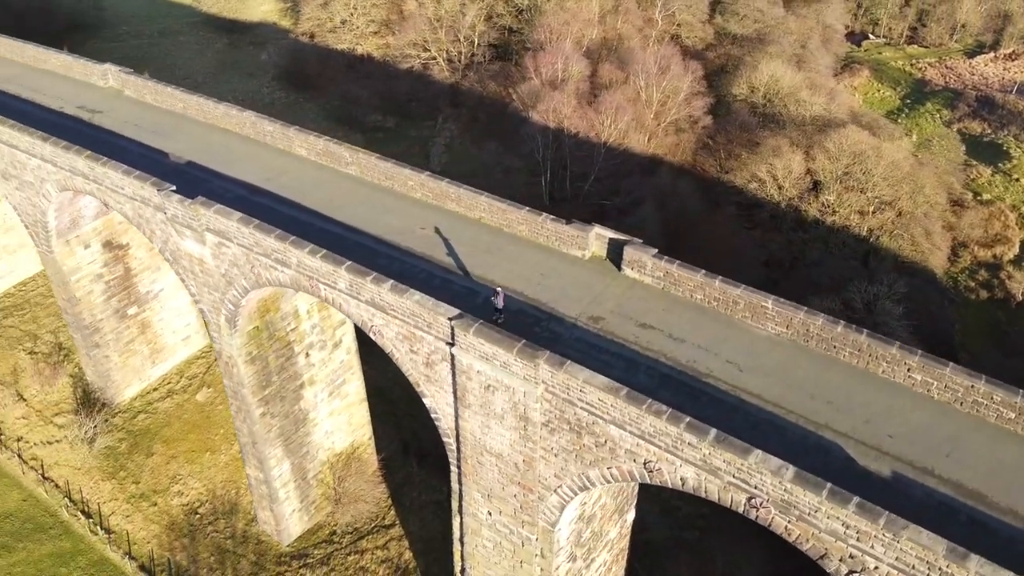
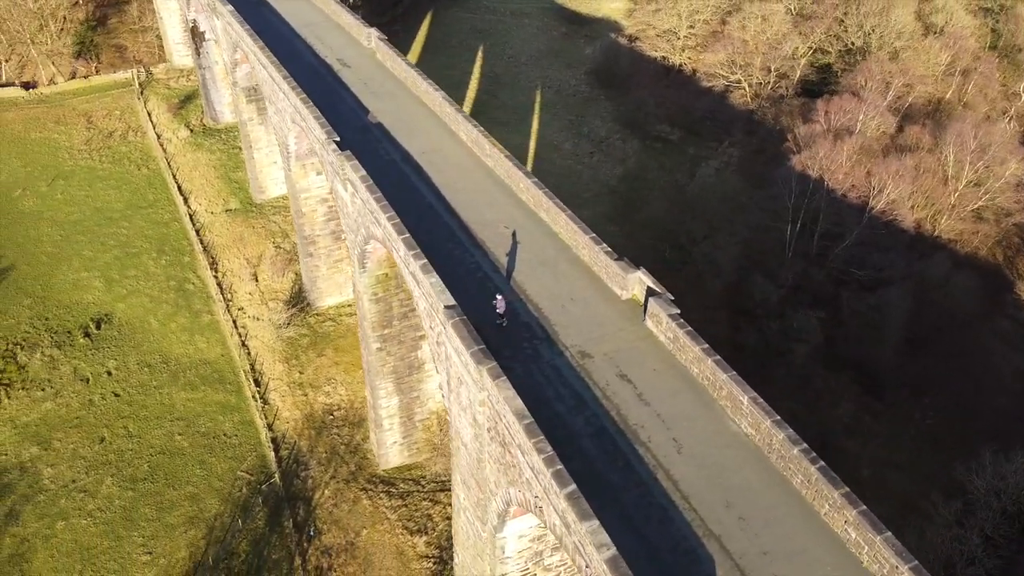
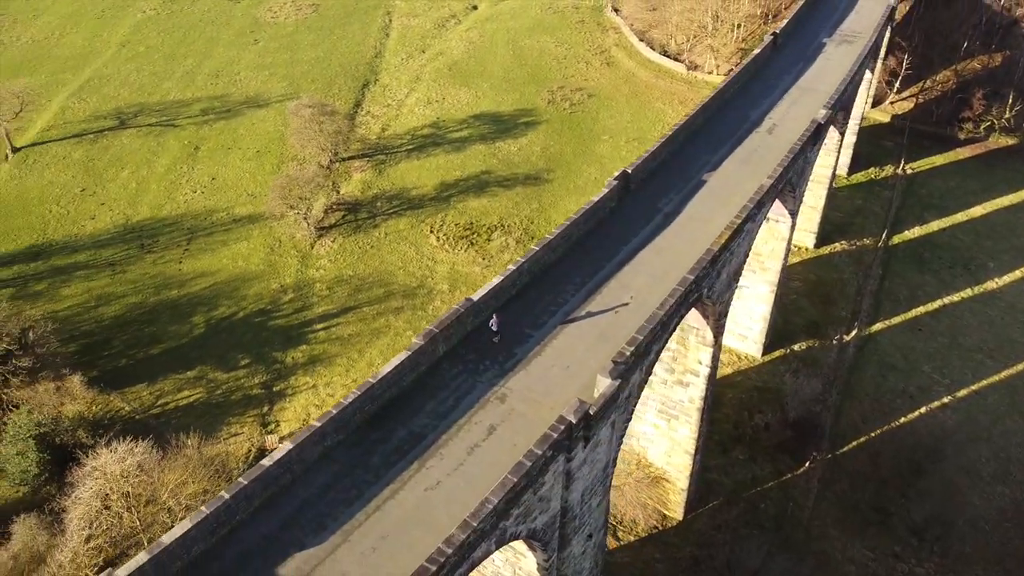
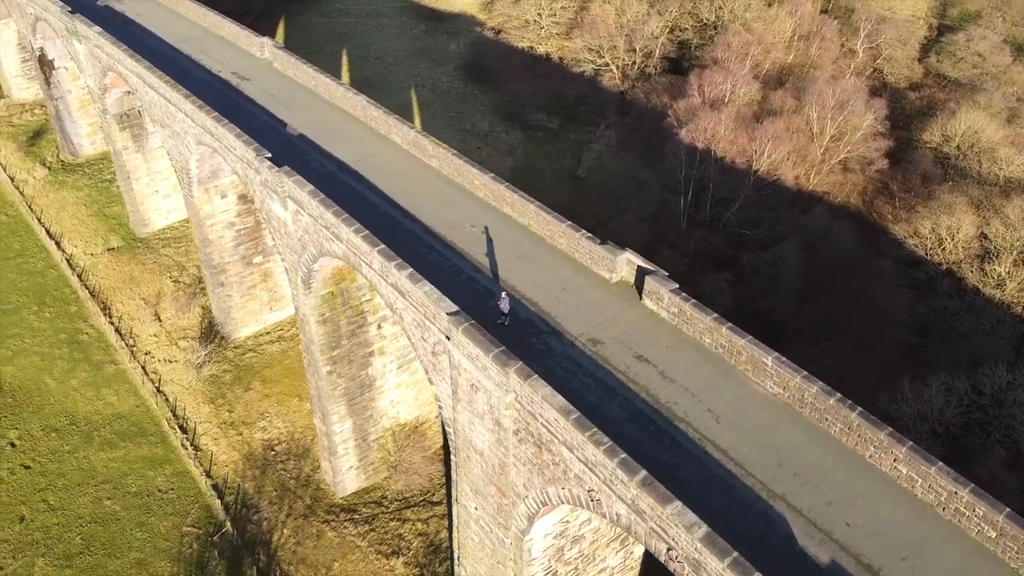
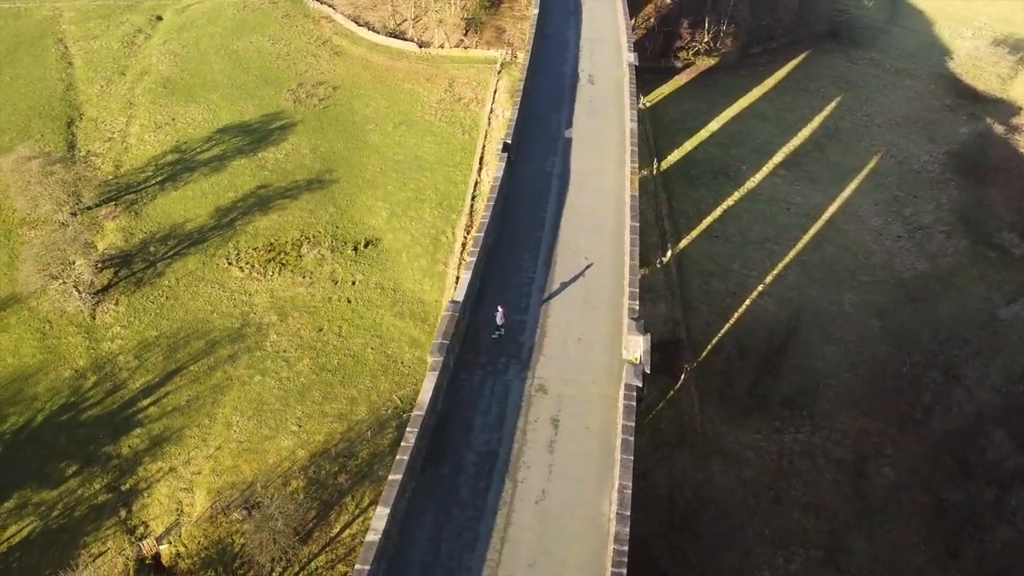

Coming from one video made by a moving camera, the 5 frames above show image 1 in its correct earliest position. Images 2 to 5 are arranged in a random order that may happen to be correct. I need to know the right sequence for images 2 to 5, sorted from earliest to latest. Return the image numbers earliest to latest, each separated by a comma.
4, 2, 5, 3
